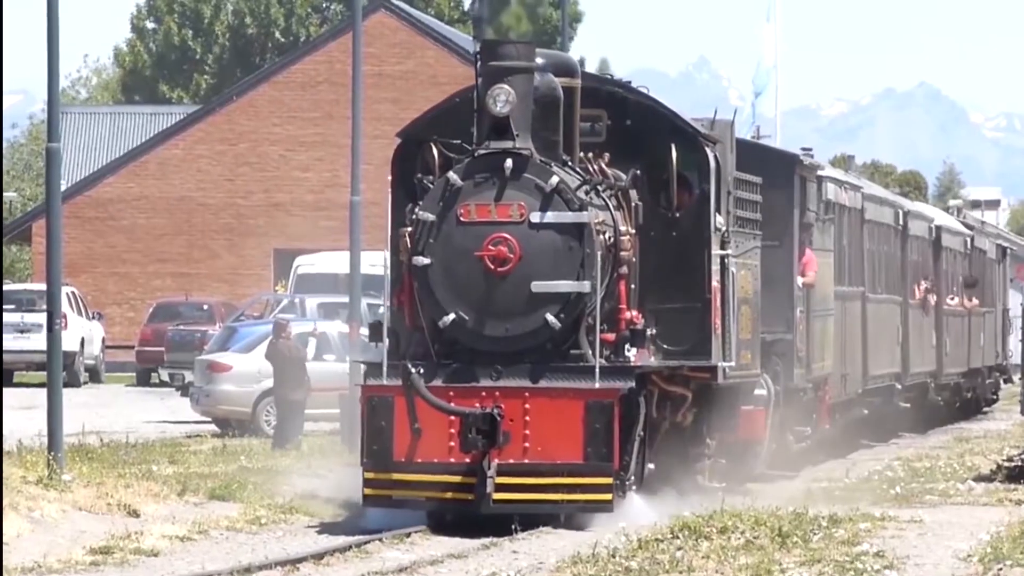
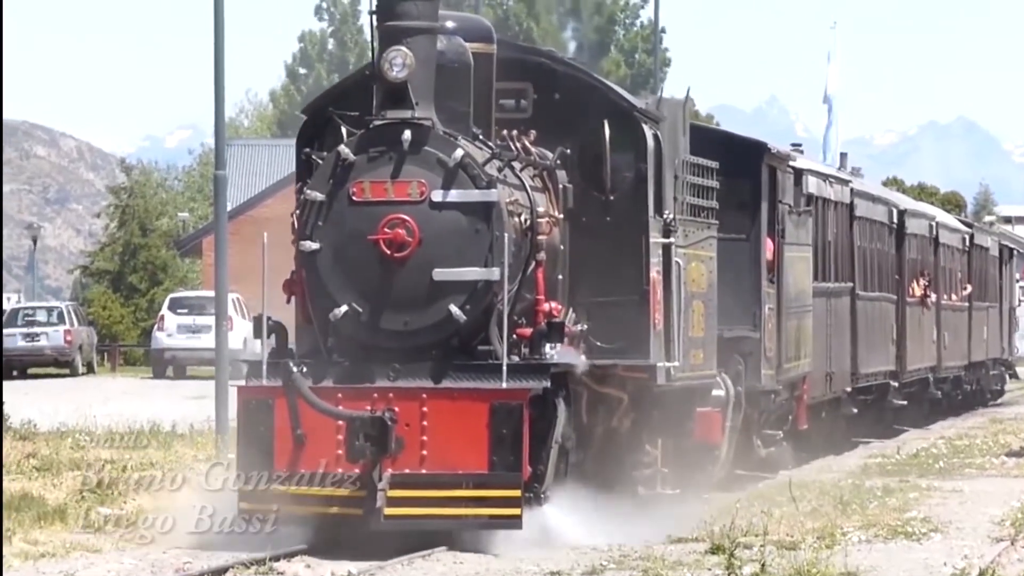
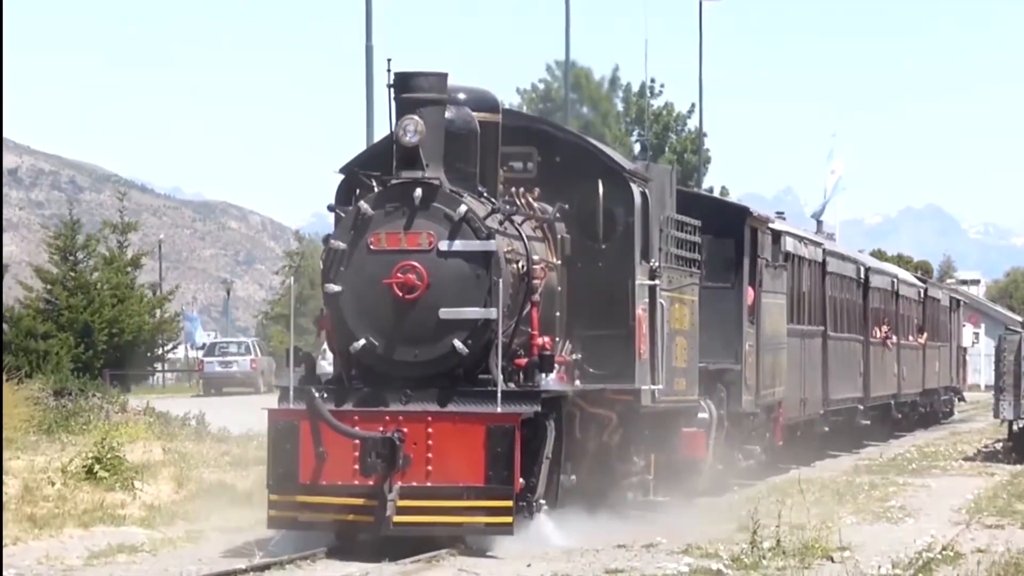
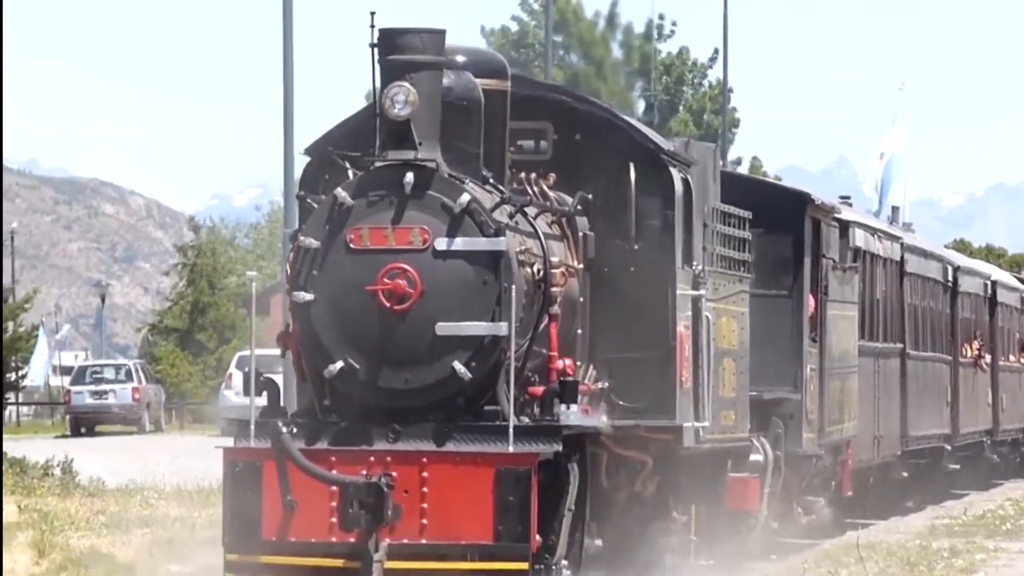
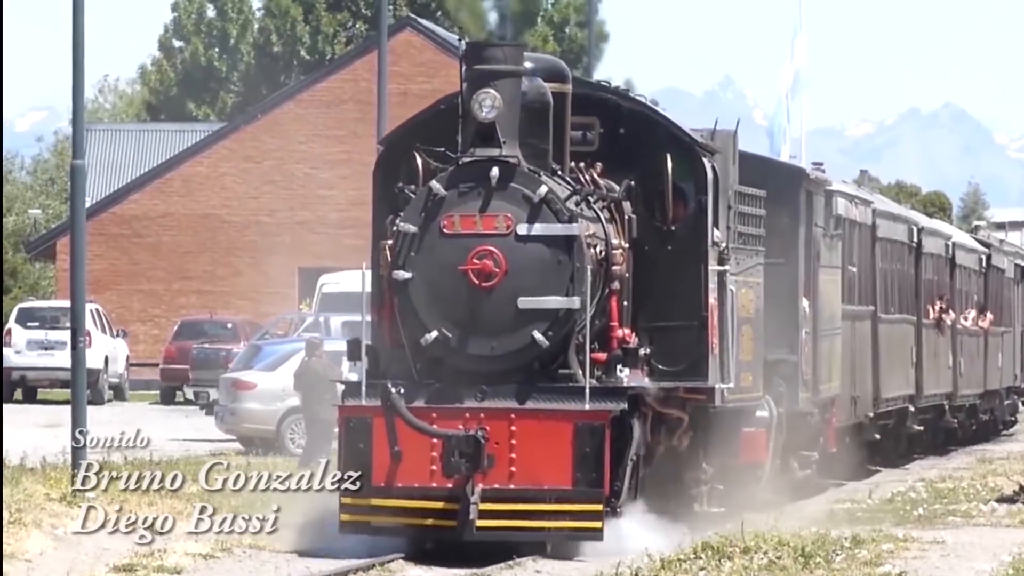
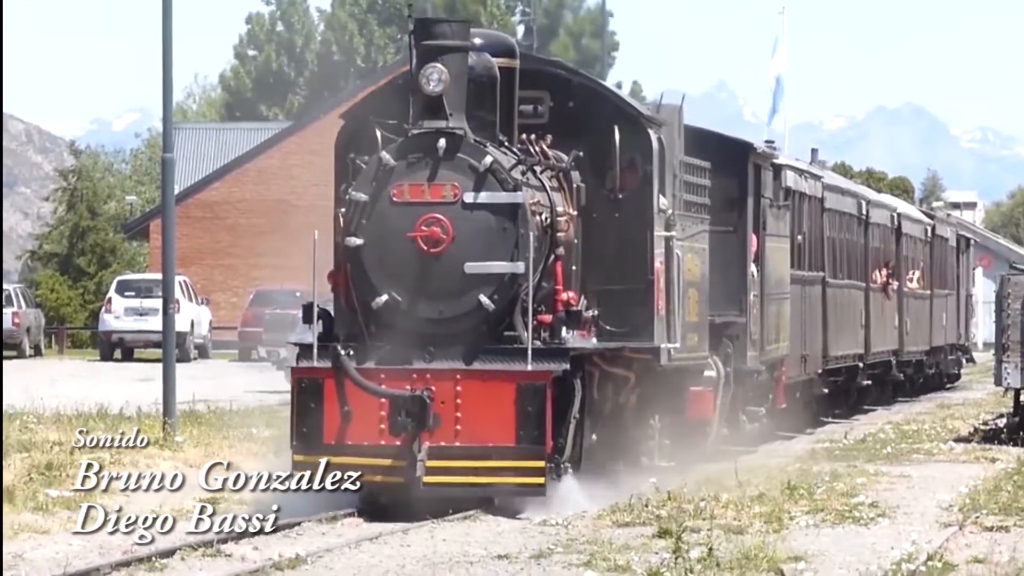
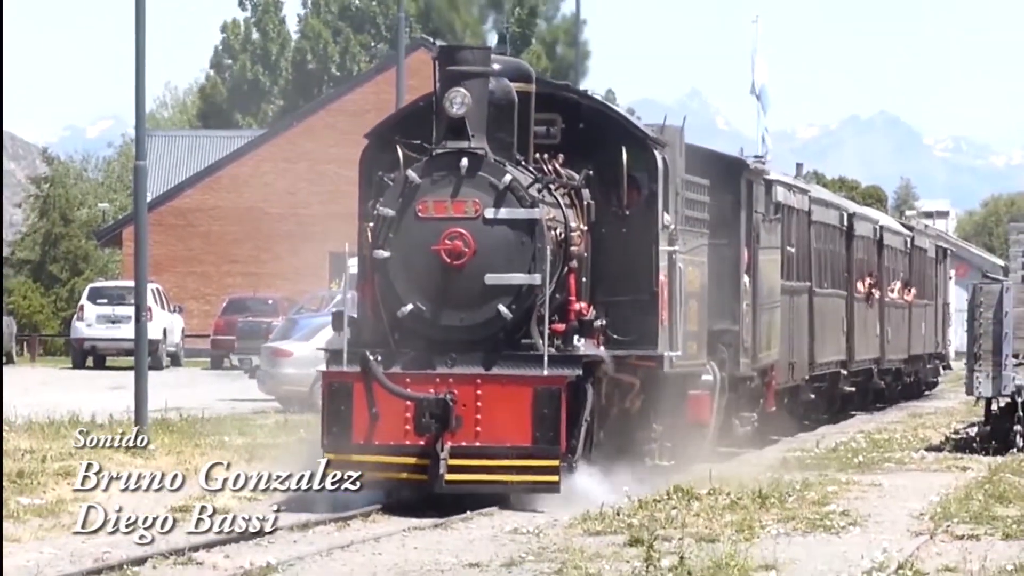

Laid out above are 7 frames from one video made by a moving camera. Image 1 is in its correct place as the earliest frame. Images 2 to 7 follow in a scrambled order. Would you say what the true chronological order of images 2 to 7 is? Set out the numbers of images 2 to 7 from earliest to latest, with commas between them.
5, 7, 6, 2, 4, 3
